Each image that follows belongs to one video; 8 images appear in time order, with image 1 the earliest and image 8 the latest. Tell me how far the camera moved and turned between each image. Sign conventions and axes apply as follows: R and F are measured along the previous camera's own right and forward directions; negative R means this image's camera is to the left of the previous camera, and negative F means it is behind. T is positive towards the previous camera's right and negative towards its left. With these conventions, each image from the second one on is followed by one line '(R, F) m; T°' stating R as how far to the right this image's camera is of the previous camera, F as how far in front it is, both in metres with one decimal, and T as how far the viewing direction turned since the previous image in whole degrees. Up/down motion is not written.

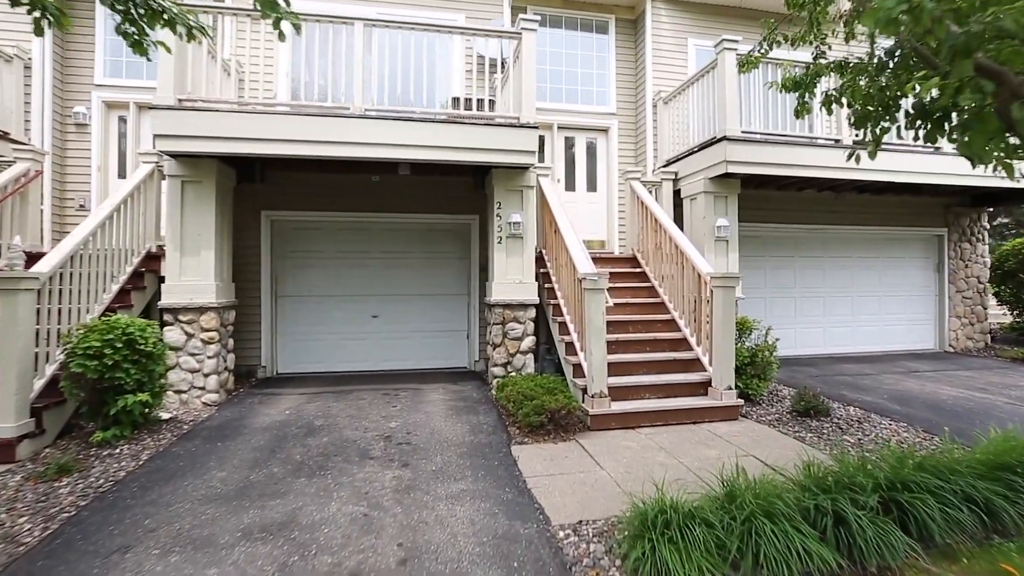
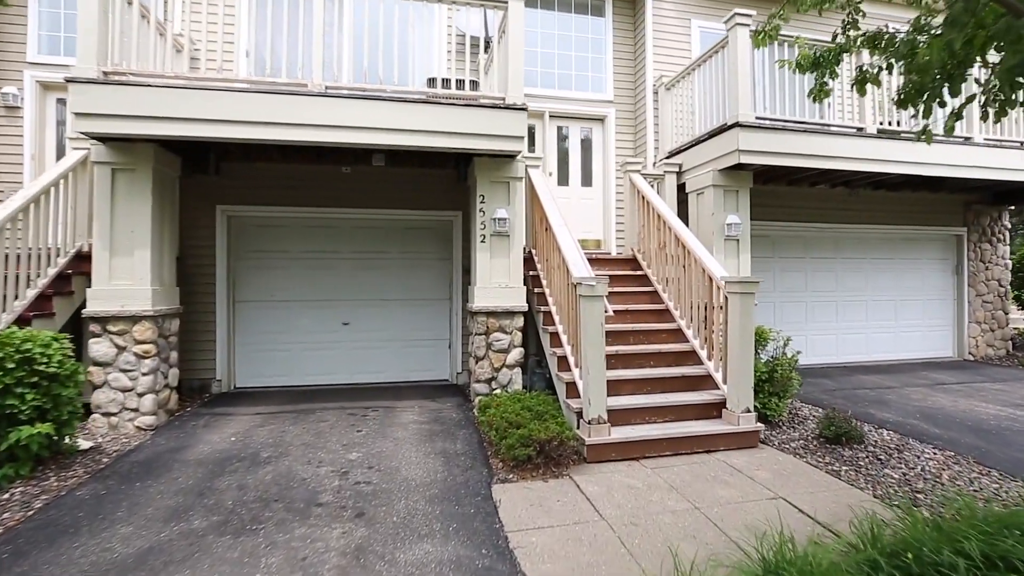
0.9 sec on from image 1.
(+0.1, +0.7) m; +1°
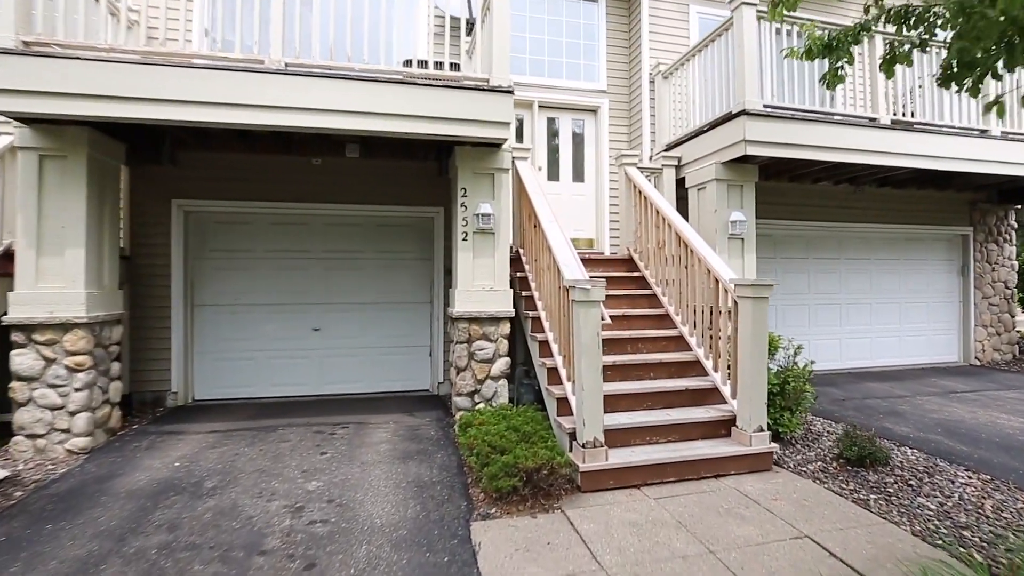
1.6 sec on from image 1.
(0.0, +0.5) m; +1°
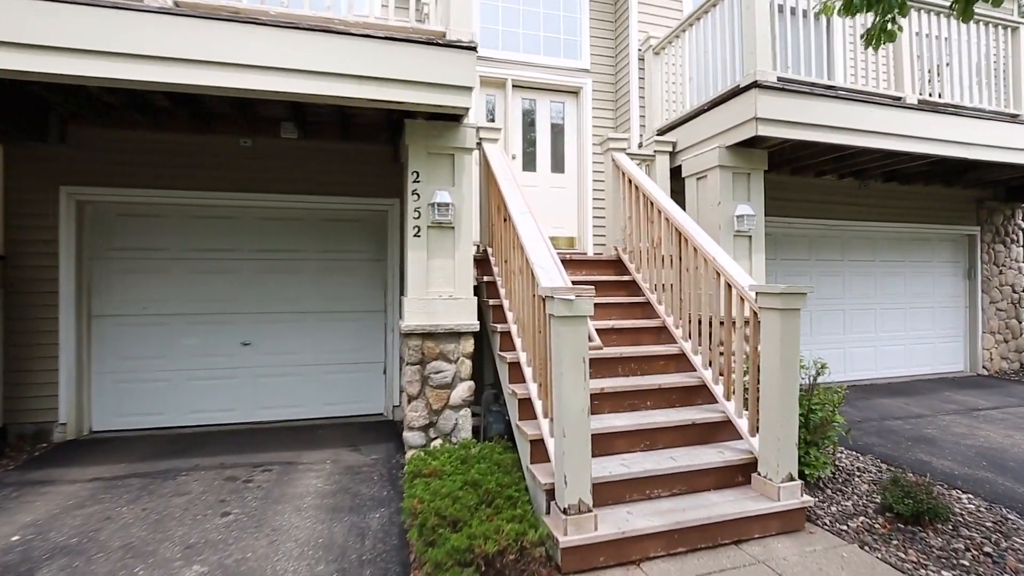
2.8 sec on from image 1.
(+0.1, +0.9) m; +2°
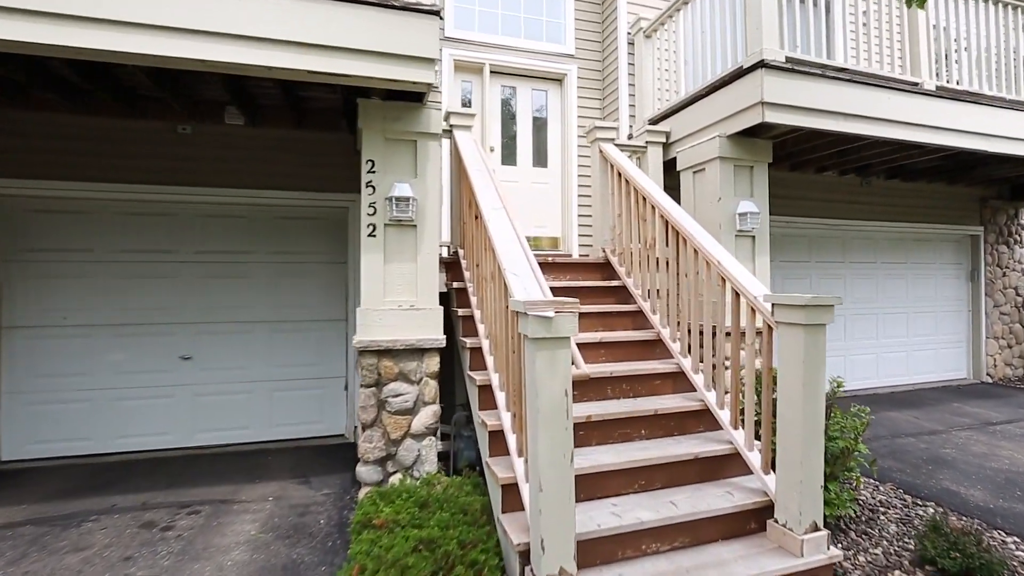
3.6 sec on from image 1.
(+0.1, +0.5) m; +1°
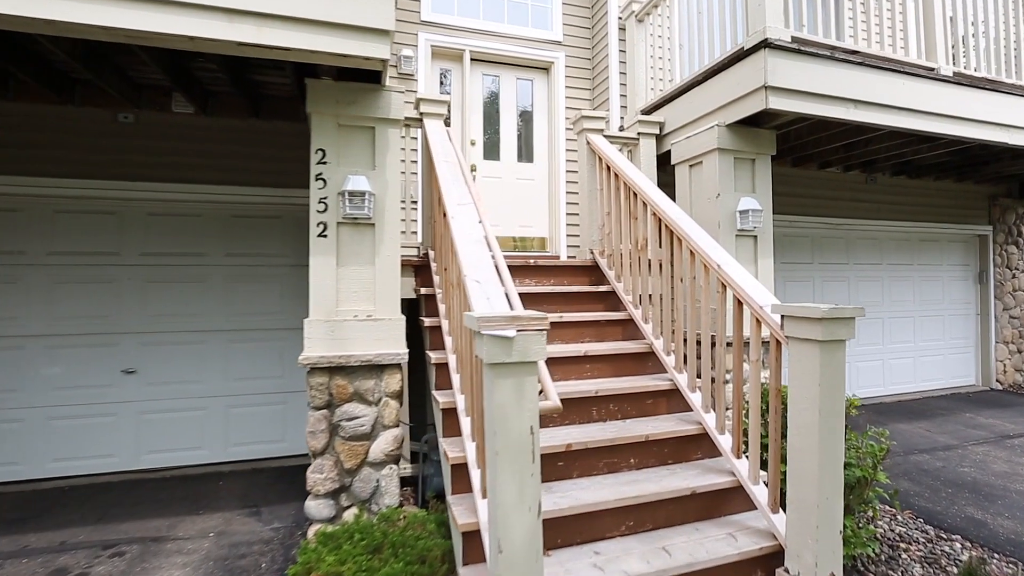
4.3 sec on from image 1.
(+0.1, +0.4) m; 0°
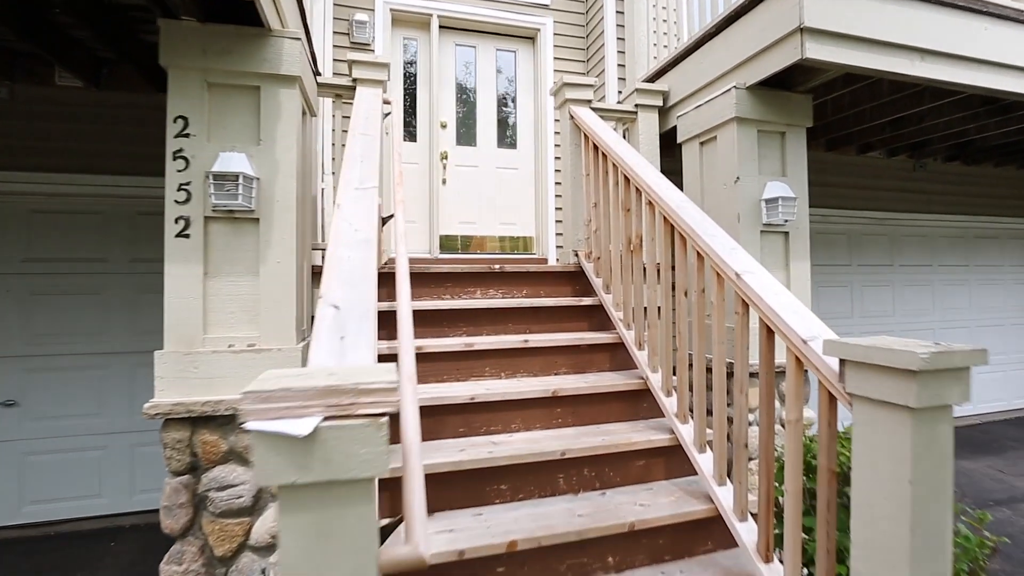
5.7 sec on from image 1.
(+0.3, +0.8) m; -2°
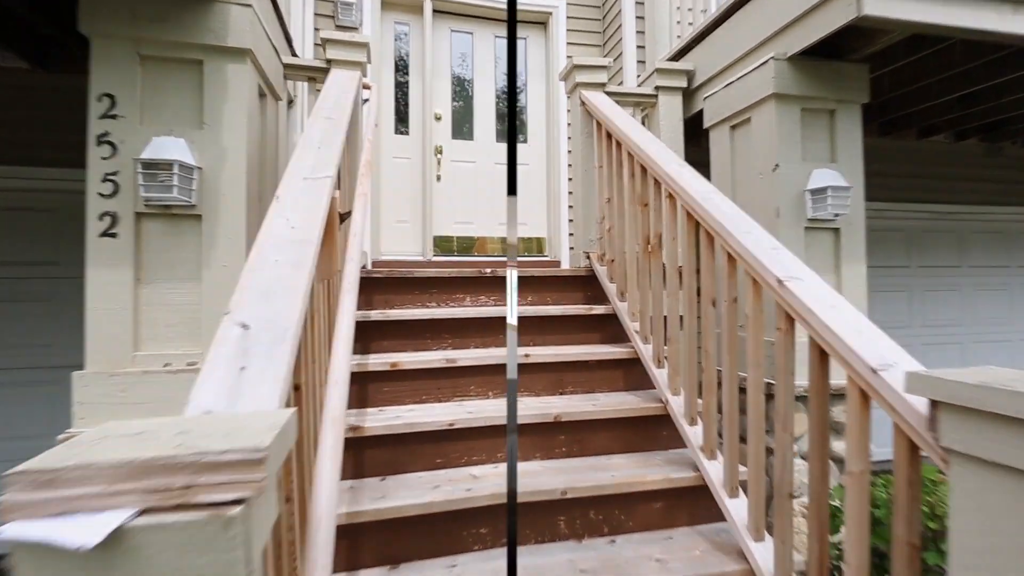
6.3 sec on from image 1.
(+0.1, +0.3) m; -1°
